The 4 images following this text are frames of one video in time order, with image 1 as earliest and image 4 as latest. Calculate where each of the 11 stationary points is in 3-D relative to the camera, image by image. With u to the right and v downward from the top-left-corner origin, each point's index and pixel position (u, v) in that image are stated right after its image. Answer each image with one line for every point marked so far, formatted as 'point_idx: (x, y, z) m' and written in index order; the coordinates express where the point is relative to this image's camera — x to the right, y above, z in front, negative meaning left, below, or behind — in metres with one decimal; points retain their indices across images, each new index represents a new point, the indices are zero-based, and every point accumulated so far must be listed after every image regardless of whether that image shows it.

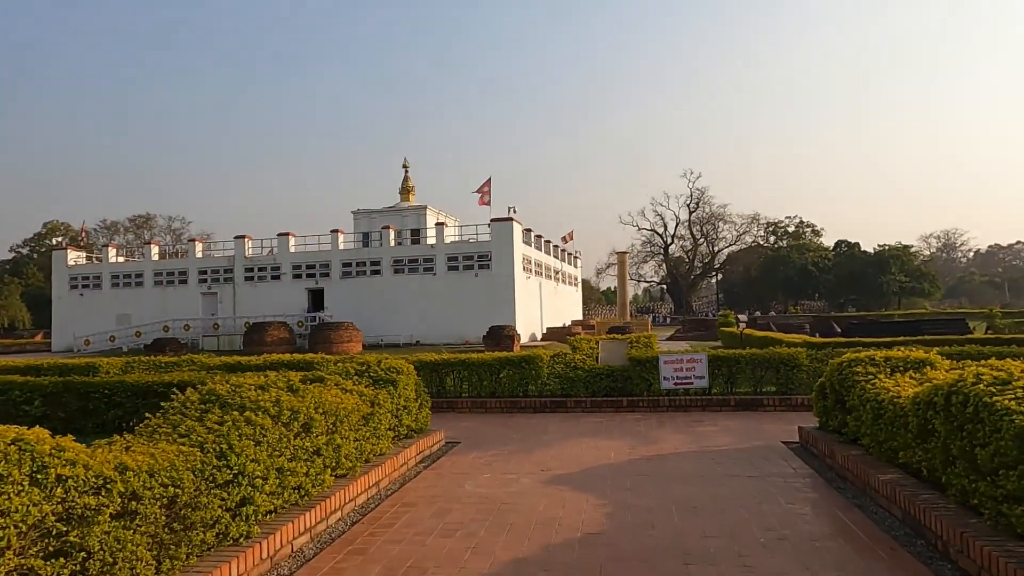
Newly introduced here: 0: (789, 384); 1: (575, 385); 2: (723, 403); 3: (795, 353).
0: (+3.8, -1.3, +9.1) m
1: (+0.9, -1.4, +9.5) m
2: (+2.8, -1.5, +8.9) m
3: (+3.9, -0.9, +9.1) m
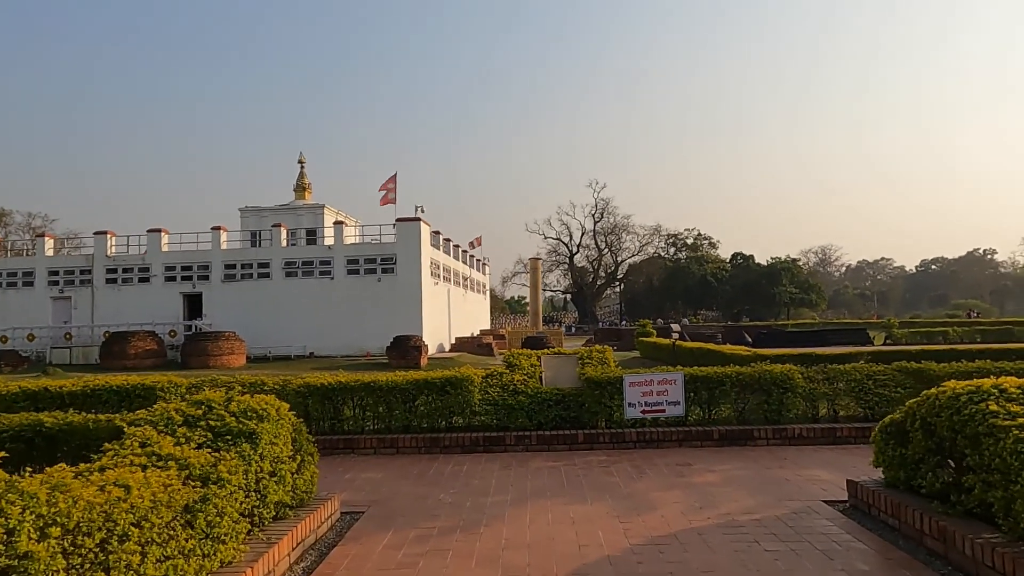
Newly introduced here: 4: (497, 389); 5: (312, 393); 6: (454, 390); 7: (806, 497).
0: (+3.0, -1.4, +7.3) m
1: (0.0, -1.4, +7.3) m
2: (+2.0, -1.6, +7.0) m
3: (+3.1, -0.9, +7.3) m
4: (-0.2, -1.1, +7.5) m
5: (-2.2, -1.2, +7.4) m
6: (-0.6, -1.1, +7.3) m
7: (+2.2, -1.6, +4.9) m
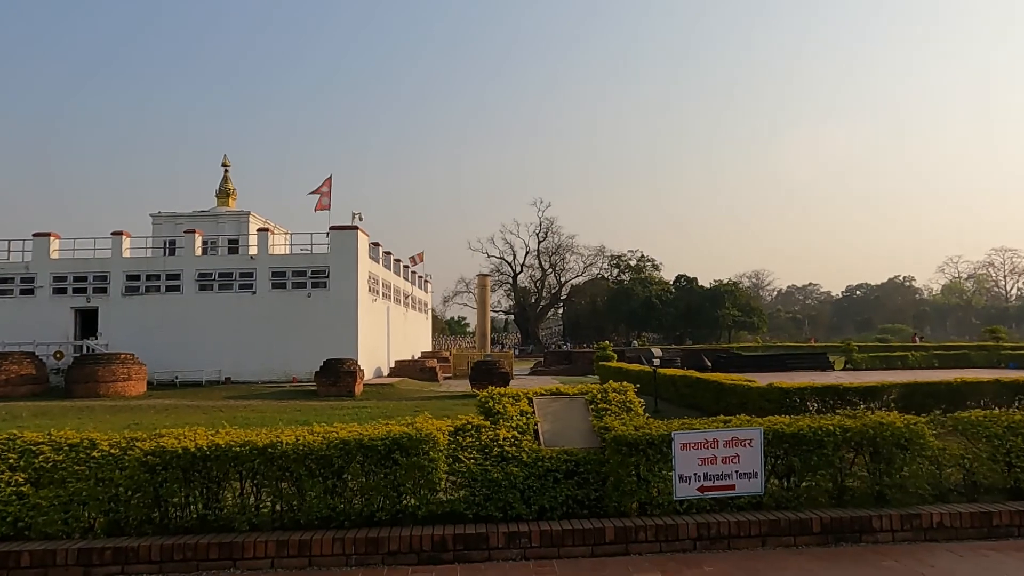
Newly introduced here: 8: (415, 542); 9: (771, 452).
0: (+2.8, -1.4, +4.9) m
1: (-0.1, -1.4, +4.6) m
2: (+1.9, -1.6, +4.4) m
3: (+2.9, -1.0, +4.9) m
4: (-0.3, -1.2, +4.8) m
5: (-2.3, -1.2, +4.5) m
6: (-0.7, -1.2, +4.6) m
7: (+2.3, -1.6, +2.4) m
8: (-0.6, -1.6, +4.3) m
9: (+1.9, -1.2, +4.8) m
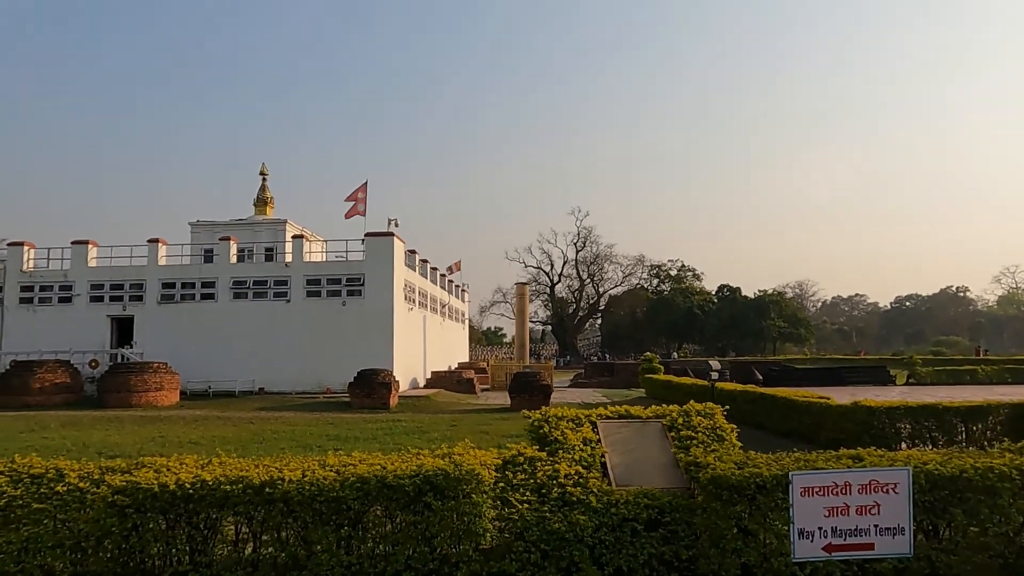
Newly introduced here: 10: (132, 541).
0: (+3.2, -1.4, +3.6) m
1: (+0.3, -1.4, +3.5) m
2: (+2.3, -1.6, +3.3) m
3: (+3.3, -1.0, +3.7) m
4: (+0.1, -1.2, +3.7) m
5: (-2.0, -1.2, +3.6) m
6: (-0.4, -1.1, +3.6) m
7: (+2.5, -1.5, +1.3) m
8: (-0.3, -1.6, +3.3) m
9: (+2.2, -1.1, +3.6) m
10: (-2.1, -1.4, +3.6) m
